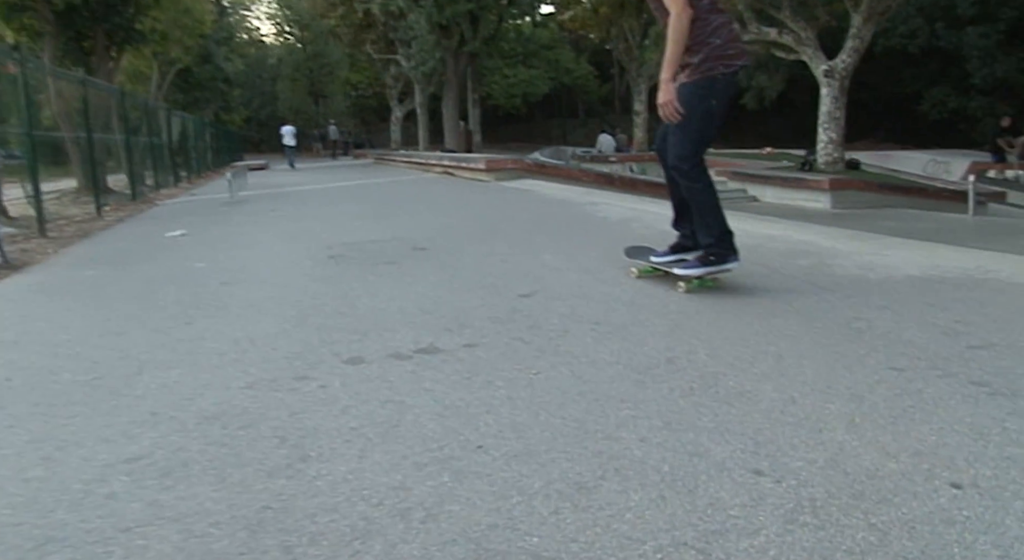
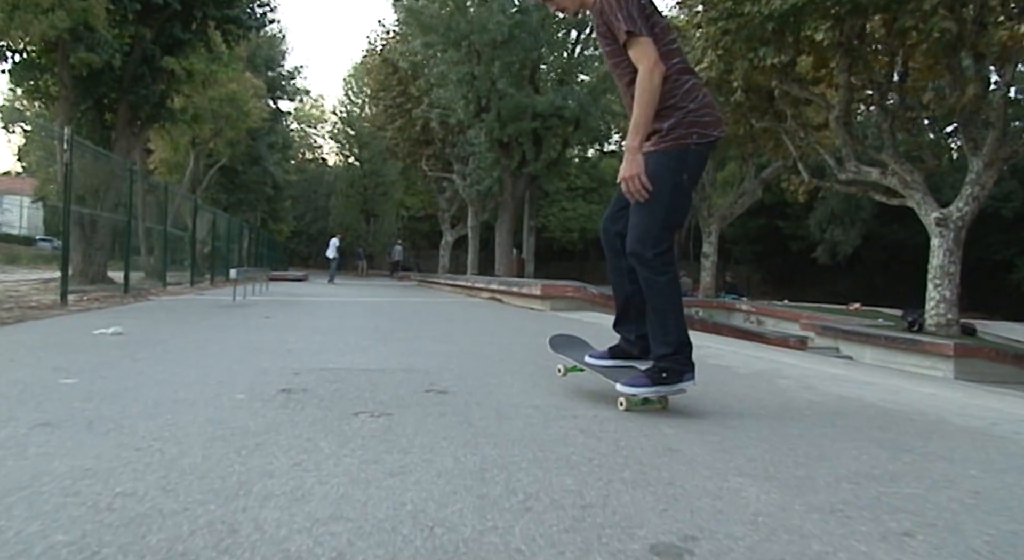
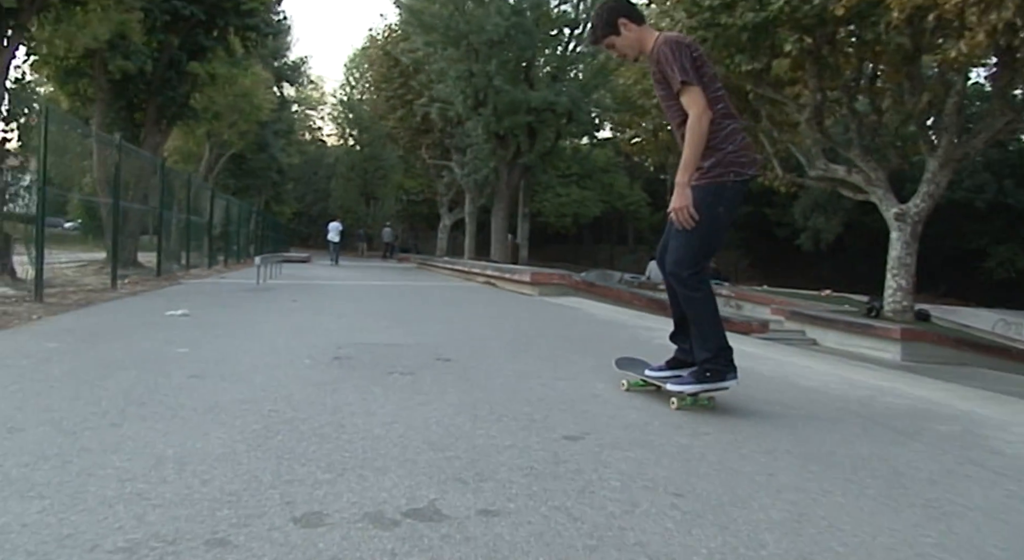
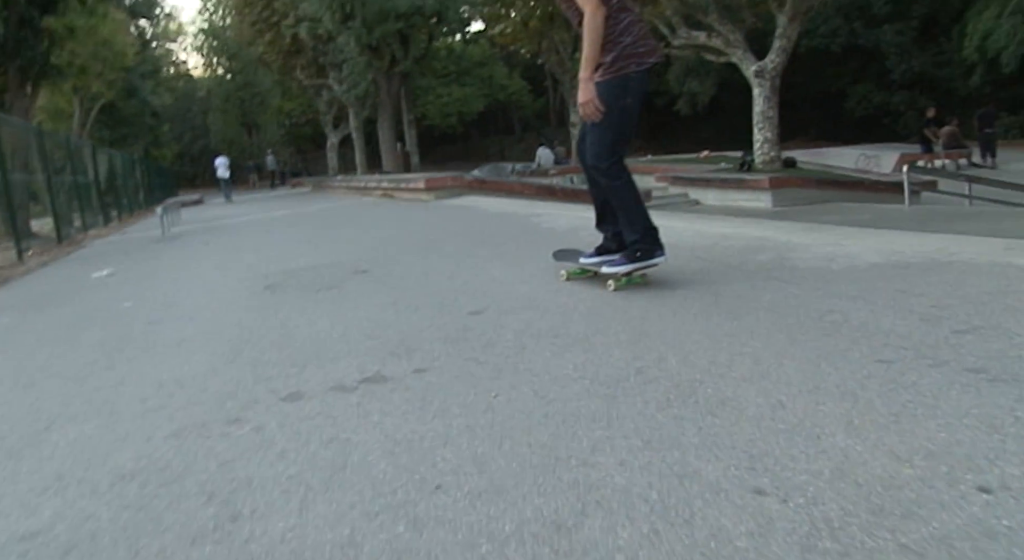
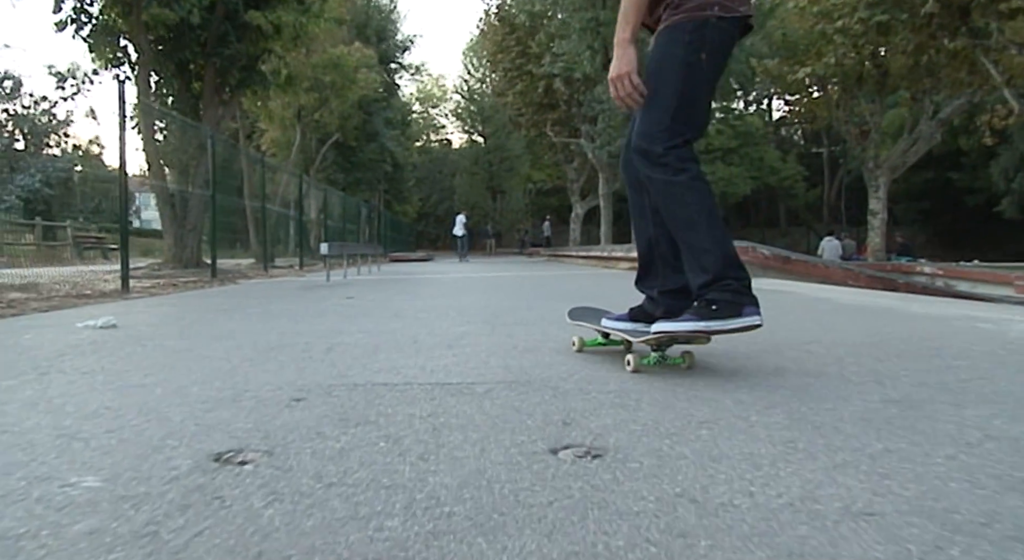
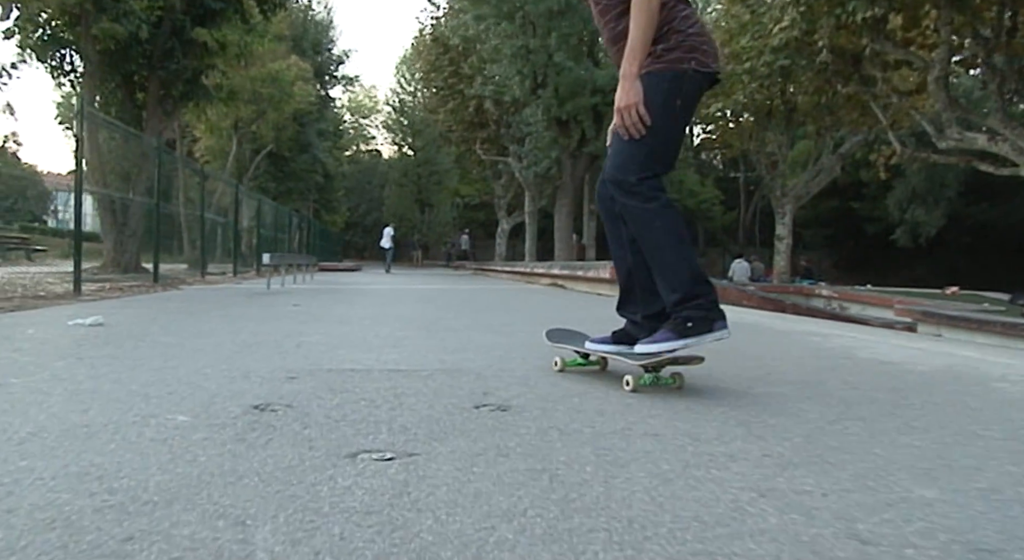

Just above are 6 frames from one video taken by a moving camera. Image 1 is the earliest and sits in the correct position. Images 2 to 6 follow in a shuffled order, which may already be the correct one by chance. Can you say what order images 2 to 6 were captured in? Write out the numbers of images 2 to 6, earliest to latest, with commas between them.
4, 3, 2, 6, 5
